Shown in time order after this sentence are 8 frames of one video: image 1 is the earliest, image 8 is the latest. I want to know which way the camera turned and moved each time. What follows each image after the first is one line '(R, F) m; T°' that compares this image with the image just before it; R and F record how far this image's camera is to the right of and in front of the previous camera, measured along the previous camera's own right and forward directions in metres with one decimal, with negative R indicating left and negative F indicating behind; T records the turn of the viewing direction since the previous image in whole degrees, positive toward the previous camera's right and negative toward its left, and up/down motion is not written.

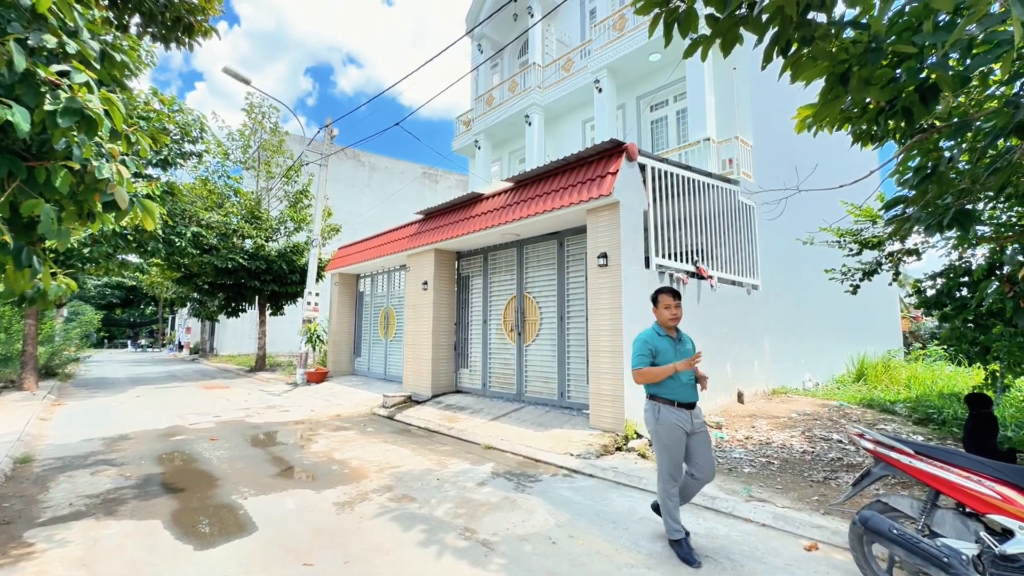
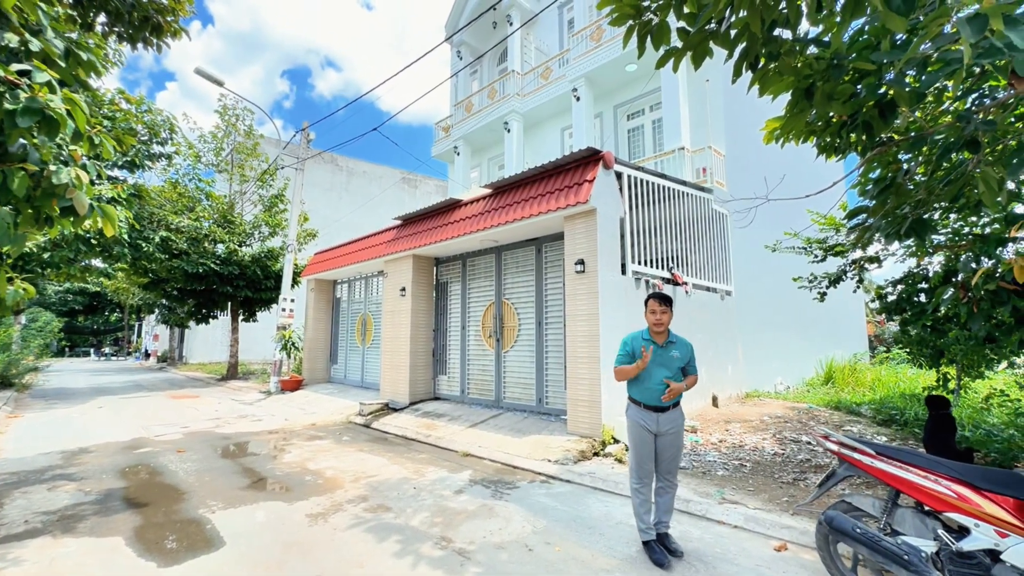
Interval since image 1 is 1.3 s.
(0.0, 0.0) m; +3°
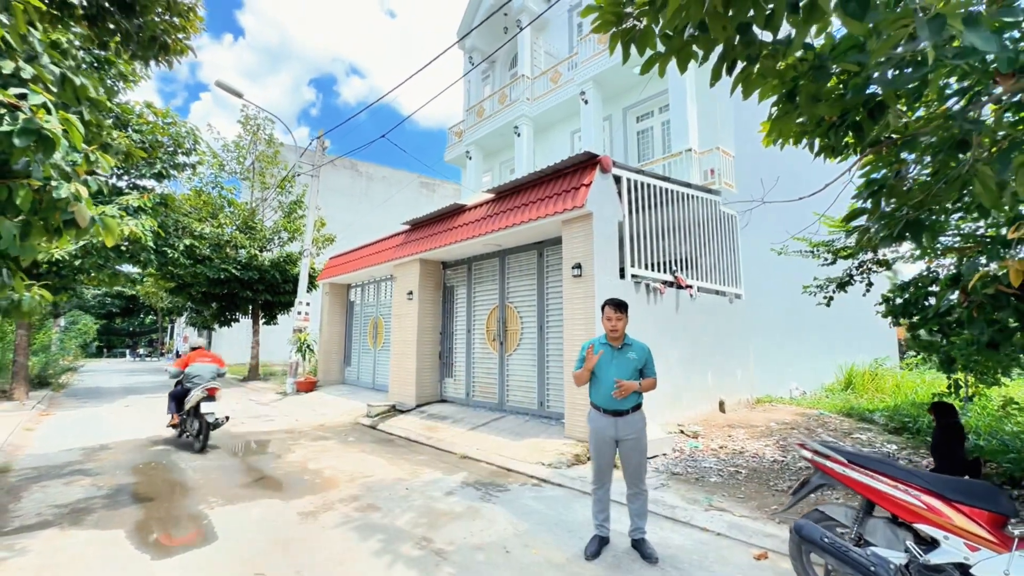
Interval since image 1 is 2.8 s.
(+0.3, 0.0) m; -3°
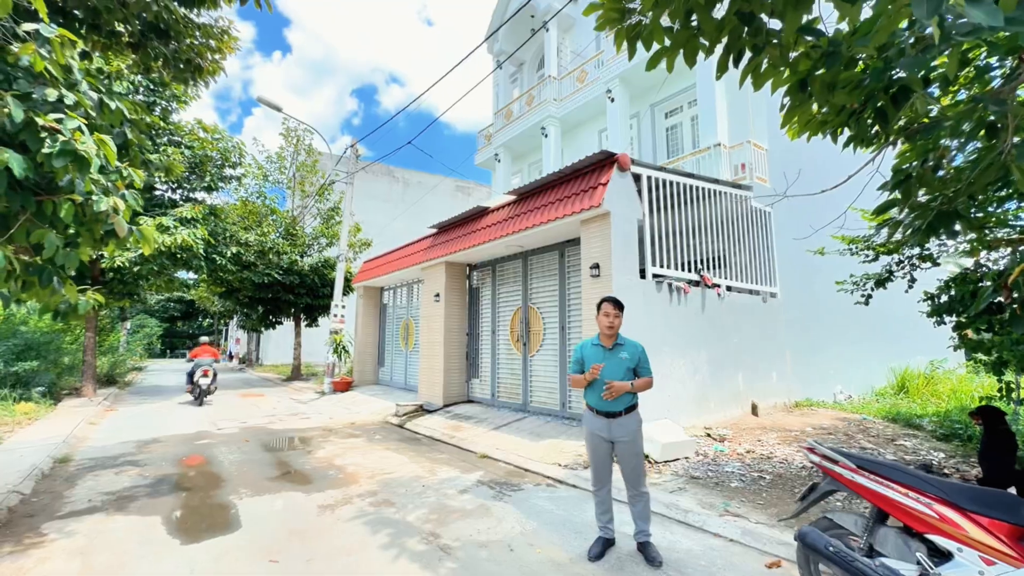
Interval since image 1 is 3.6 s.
(+0.3, 0.0) m; -5°
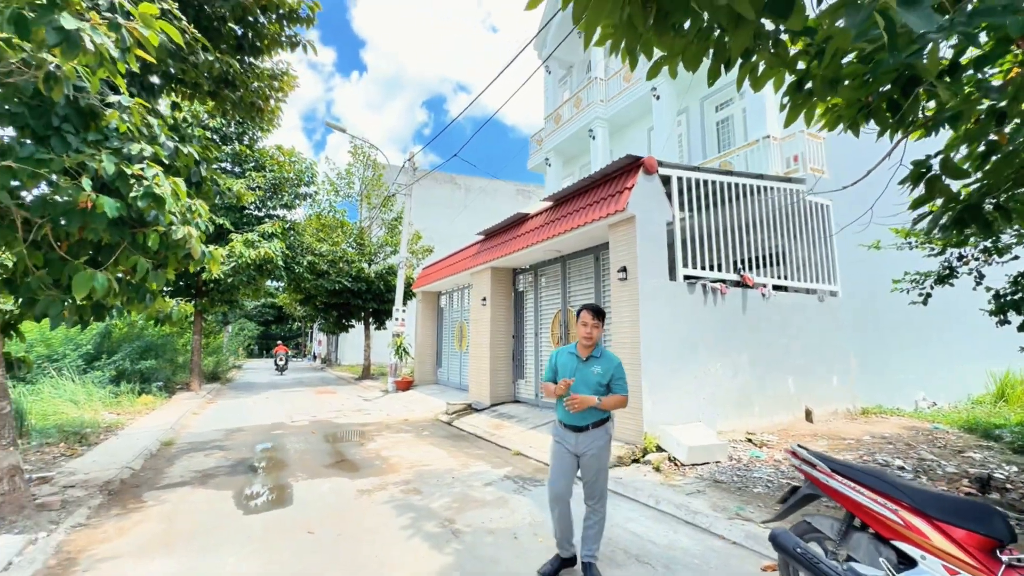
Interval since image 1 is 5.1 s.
(+0.5, -0.2) m; -9°
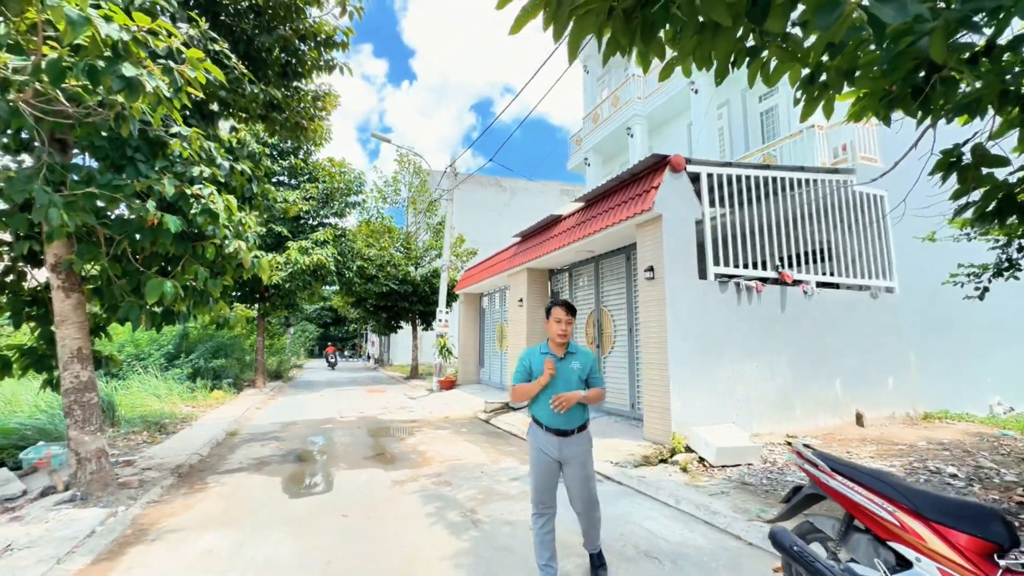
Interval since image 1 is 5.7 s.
(+0.3, -0.1) m; -6°
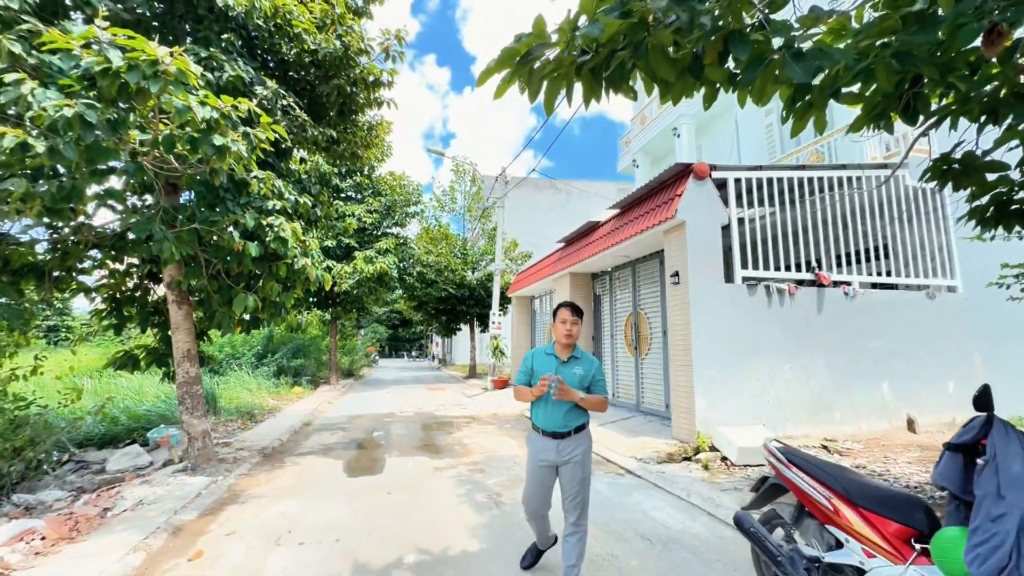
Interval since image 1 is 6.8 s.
(+0.5, -0.5) m; -8°
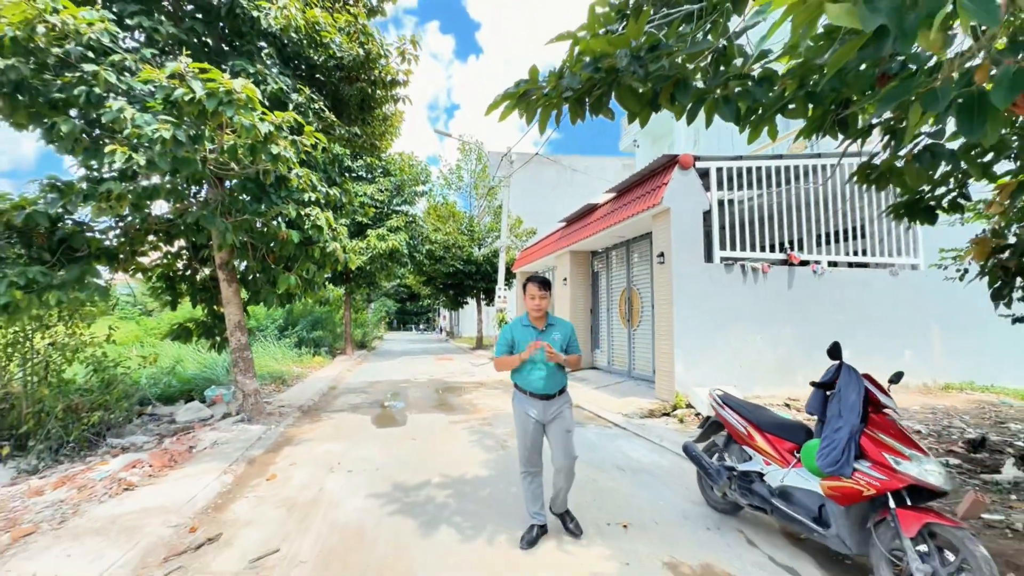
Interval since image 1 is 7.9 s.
(0.0, -0.8) m; -1°
